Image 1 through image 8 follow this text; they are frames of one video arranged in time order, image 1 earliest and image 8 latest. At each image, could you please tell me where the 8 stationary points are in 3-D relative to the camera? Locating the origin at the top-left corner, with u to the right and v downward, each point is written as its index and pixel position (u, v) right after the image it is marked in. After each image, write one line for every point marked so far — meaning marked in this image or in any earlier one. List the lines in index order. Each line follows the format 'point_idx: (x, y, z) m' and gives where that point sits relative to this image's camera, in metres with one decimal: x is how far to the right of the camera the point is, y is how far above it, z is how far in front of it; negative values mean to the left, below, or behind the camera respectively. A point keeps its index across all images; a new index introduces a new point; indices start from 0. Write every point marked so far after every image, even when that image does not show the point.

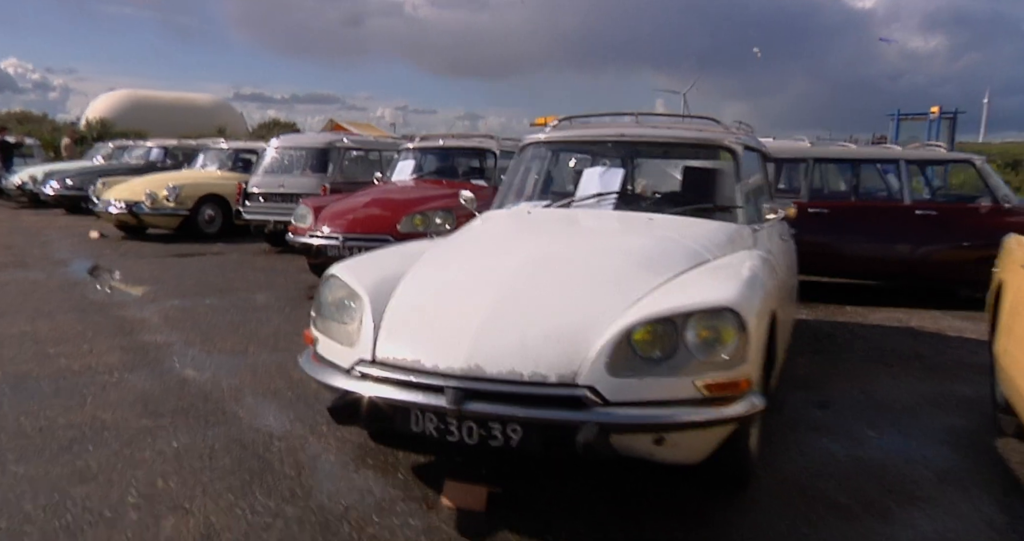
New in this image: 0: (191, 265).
0: (-4.1, +0.1, +9.4) m
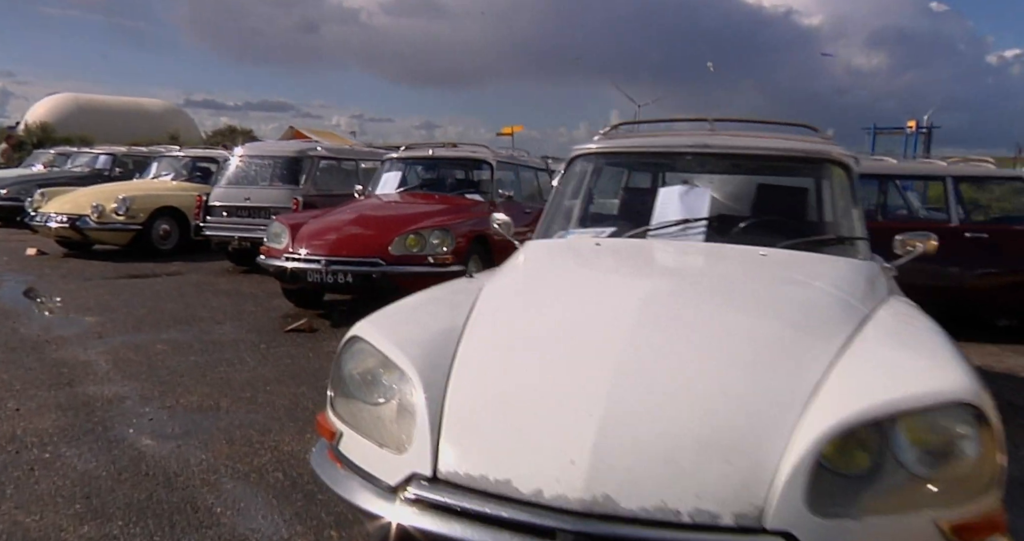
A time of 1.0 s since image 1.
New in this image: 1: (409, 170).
0: (-4.2, -0.2, +8.3) m
1: (-1.1, +1.2, +8.4) m
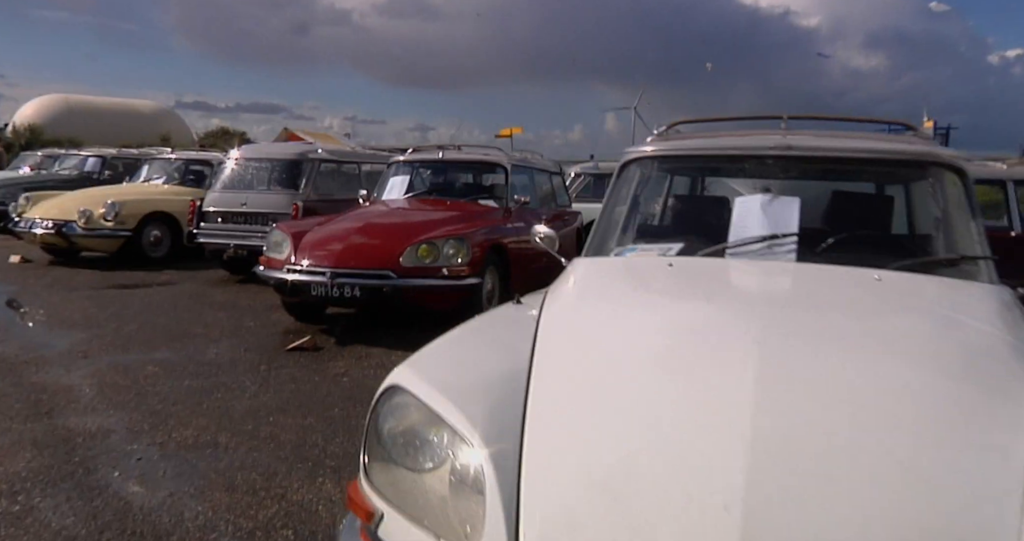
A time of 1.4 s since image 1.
0: (-4.0, -0.3, +7.8) m
1: (-1.0, +1.1, +7.9) m
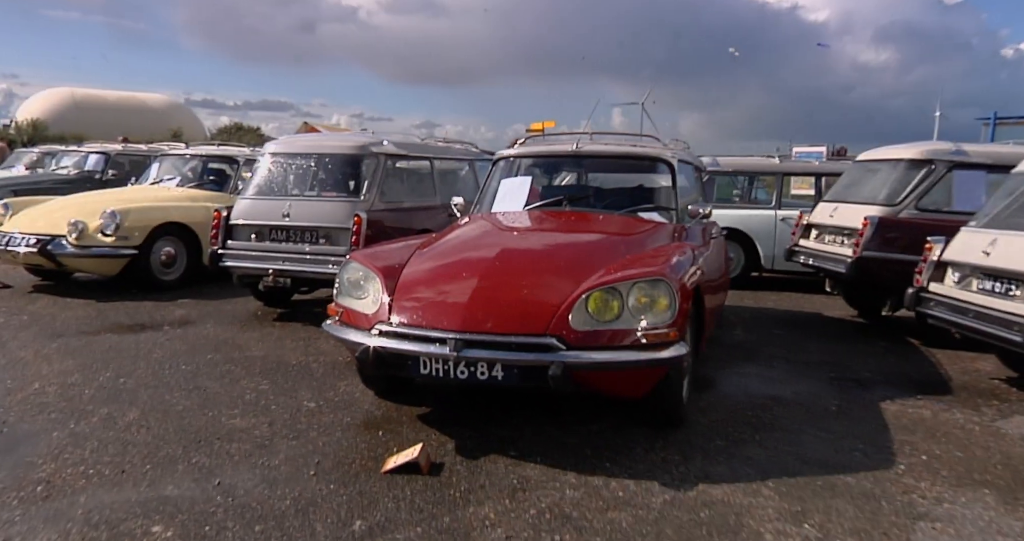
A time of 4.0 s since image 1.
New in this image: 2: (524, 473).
0: (-2.8, -0.6, +5.5) m
1: (+0.2, +0.8, +5.6) m
2: (+0.1, -0.9, +3.5) m
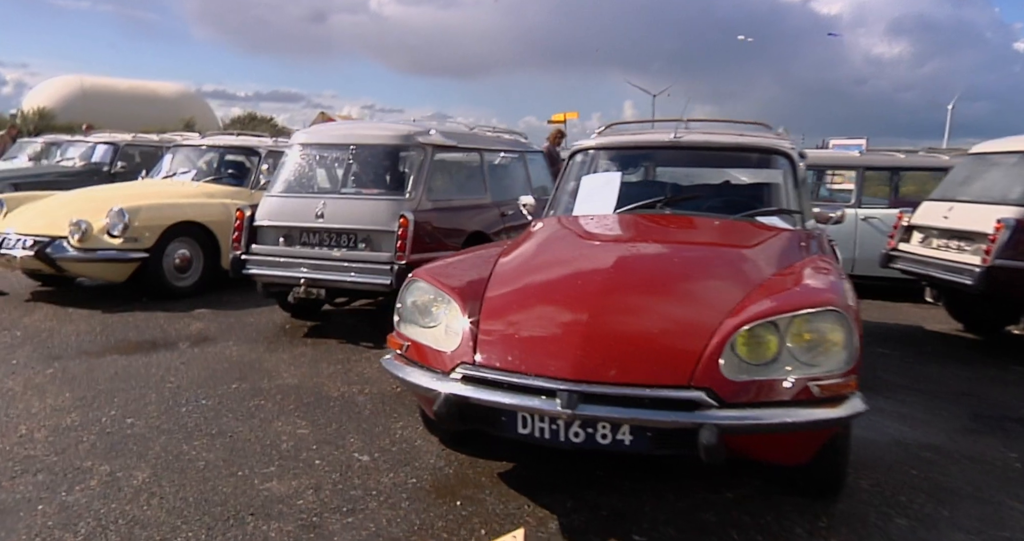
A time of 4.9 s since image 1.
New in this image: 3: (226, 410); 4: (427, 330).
0: (-2.3, -0.7, +4.6) m
1: (+0.7, +0.7, +4.7) m
2: (+0.5, -1.1, +2.6) m
3: (-1.6, -0.8, +4.2) m
4: (-0.4, -0.3, +3.2) m
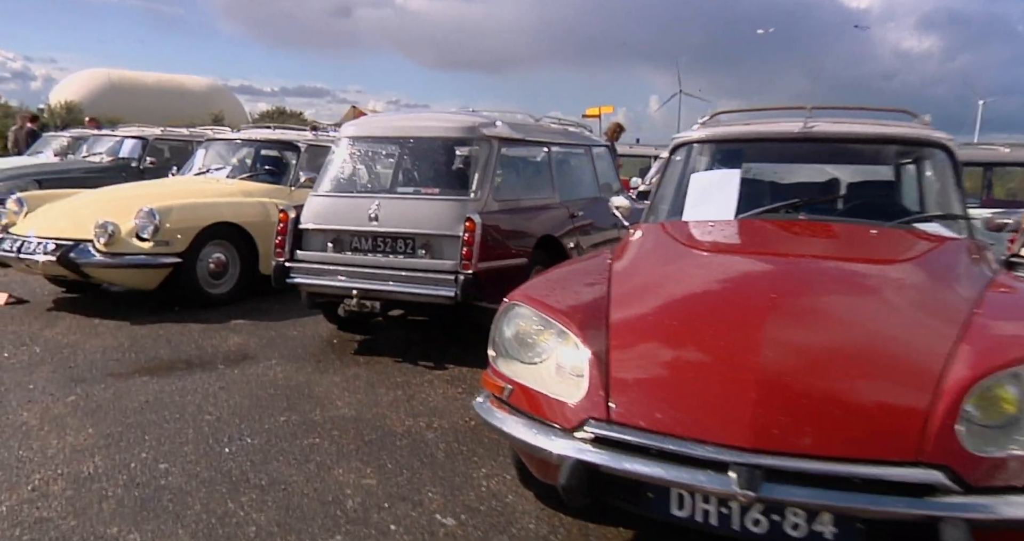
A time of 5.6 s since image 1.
0: (-1.8, -0.8, +4.0) m
1: (+1.2, +0.6, +3.9) m
2: (+1.0, -1.1, +1.9) m
3: (-1.1, -0.9, +3.5) m
4: (+0.1, -0.3, +2.5) m
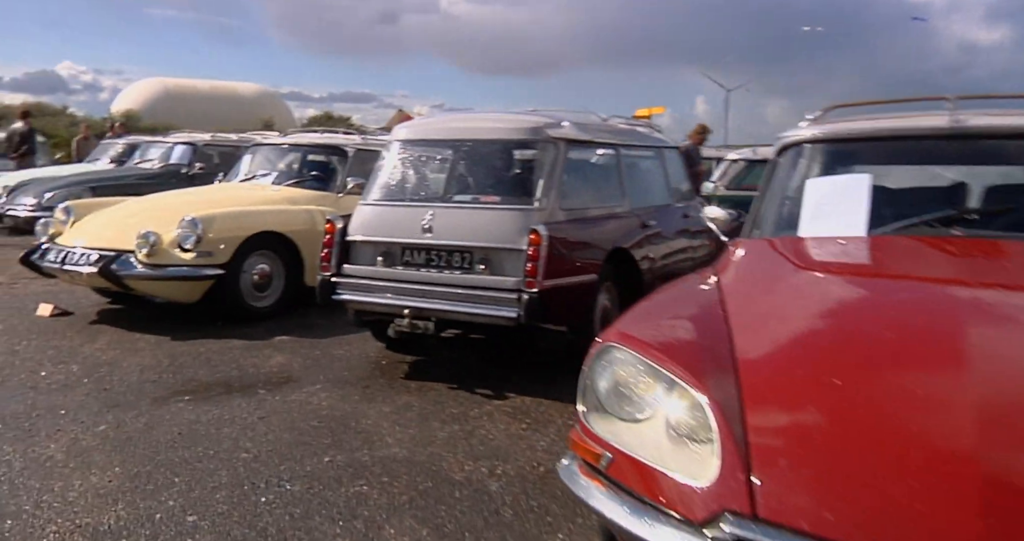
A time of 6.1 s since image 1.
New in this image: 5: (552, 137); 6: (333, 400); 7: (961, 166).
0: (-1.4, -0.9, +3.6) m
1: (+1.6, +0.5, +3.3) m
2: (+1.2, -1.2, +1.3) m
3: (-0.8, -1.0, +3.1) m
4: (+0.3, -0.4, +2.0) m
5: (+0.2, +0.9, +4.8) m
6: (-1.1, -0.8, +4.4) m
7: (+1.9, +0.4, +3.2) m
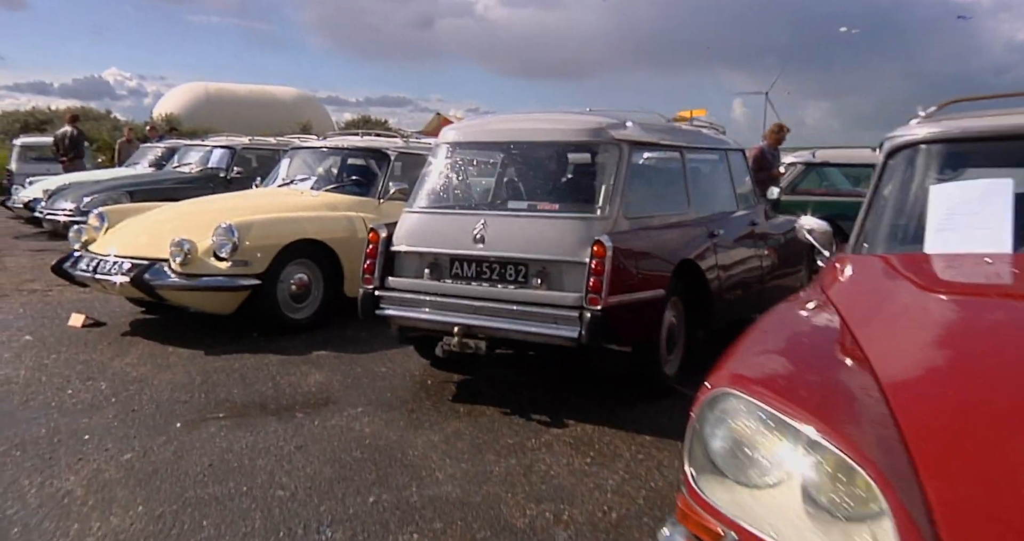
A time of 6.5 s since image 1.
0: (-1.1, -1.0, +3.2) m
1: (+1.9, +0.4, +2.8) m
2: (+1.4, -1.3, +0.8) m
3: (-0.6, -1.0, +2.7) m
4: (+0.5, -0.5, +1.6) m
5: (+0.6, +0.8, +4.4) m
6: (-0.7, -0.8, +4.0) m
7: (+2.2, +0.4, +2.7) m
